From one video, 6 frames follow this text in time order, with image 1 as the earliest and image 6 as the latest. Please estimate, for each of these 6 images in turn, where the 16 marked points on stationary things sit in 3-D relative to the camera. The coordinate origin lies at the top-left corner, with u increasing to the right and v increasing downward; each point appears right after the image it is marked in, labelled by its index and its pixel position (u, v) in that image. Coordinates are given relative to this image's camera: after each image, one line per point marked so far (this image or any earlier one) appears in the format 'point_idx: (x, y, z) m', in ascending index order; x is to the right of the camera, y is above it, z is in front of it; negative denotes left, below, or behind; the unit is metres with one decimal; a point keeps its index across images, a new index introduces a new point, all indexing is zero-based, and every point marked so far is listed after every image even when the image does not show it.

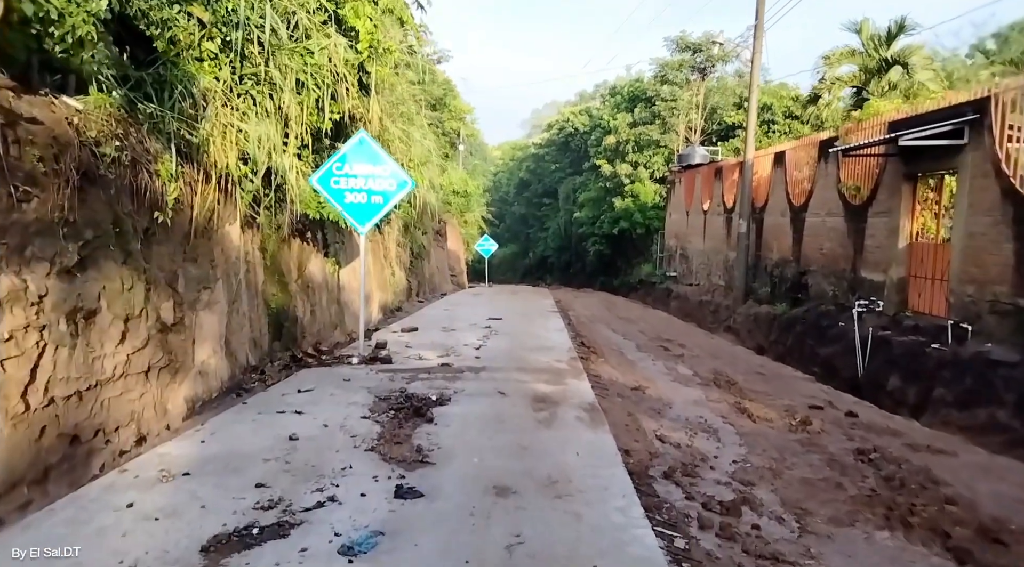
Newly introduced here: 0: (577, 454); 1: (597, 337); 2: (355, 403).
0: (+0.4, -1.2, +5.1) m
1: (+1.5, -1.0, +13.9) m
2: (-1.4, -1.1, +6.6) m
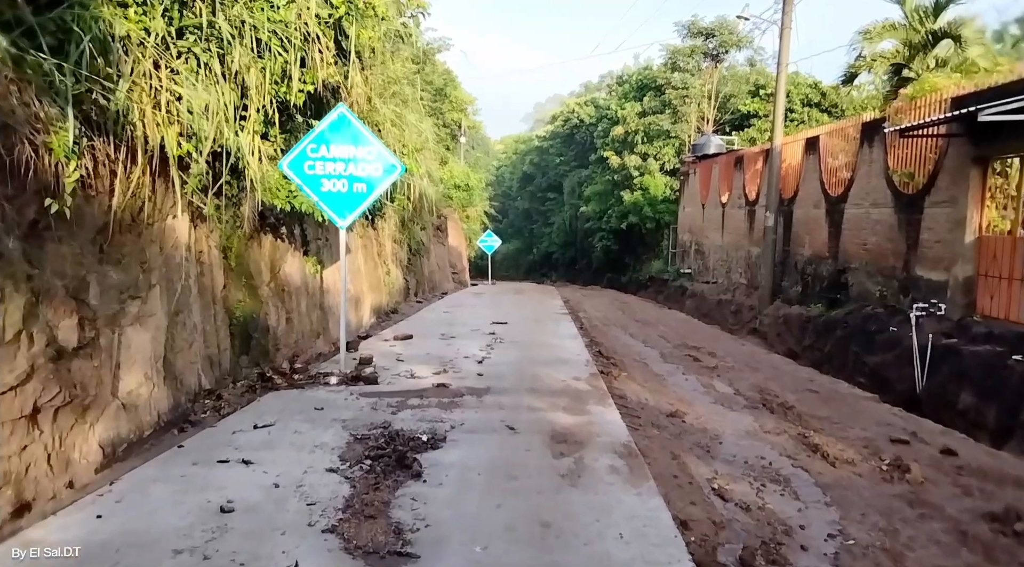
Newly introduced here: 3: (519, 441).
0: (+0.5, -1.2, +3.6) m
1: (+1.7, -1.0, +12.4) m
2: (-1.3, -1.1, +5.1) m
3: (+0.1, -1.1, +5.4) m
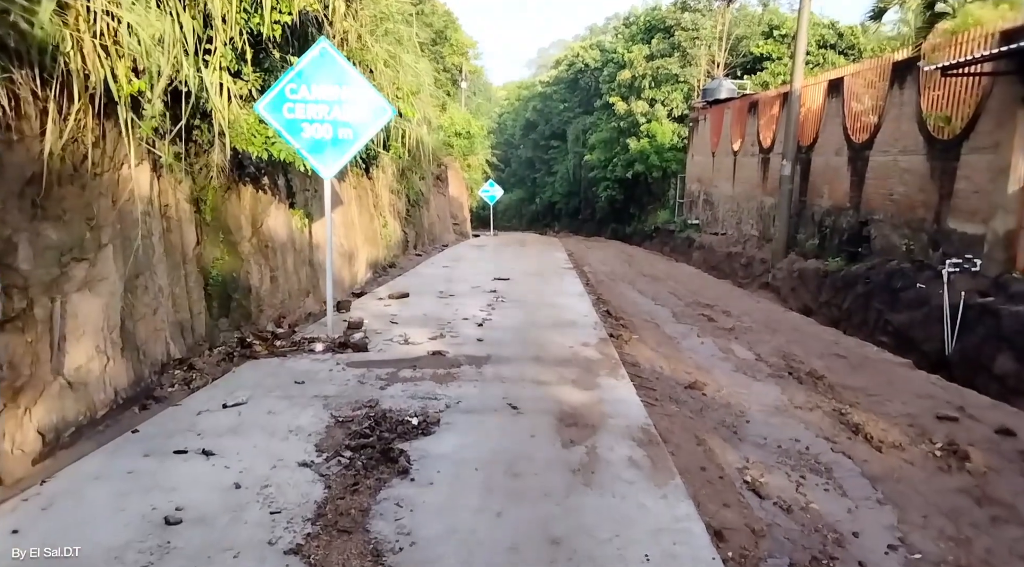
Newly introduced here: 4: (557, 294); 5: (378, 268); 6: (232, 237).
0: (+0.5, -1.1, +3.0) m
1: (+1.7, -0.3, +11.8) m
2: (-1.3, -0.9, +4.5) m
3: (+0.1, -0.9, +4.7) m
4: (+0.7, -0.2, +11.5) m
5: (-2.8, +0.3, +15.6) m
6: (-2.9, +0.5, +7.9) m
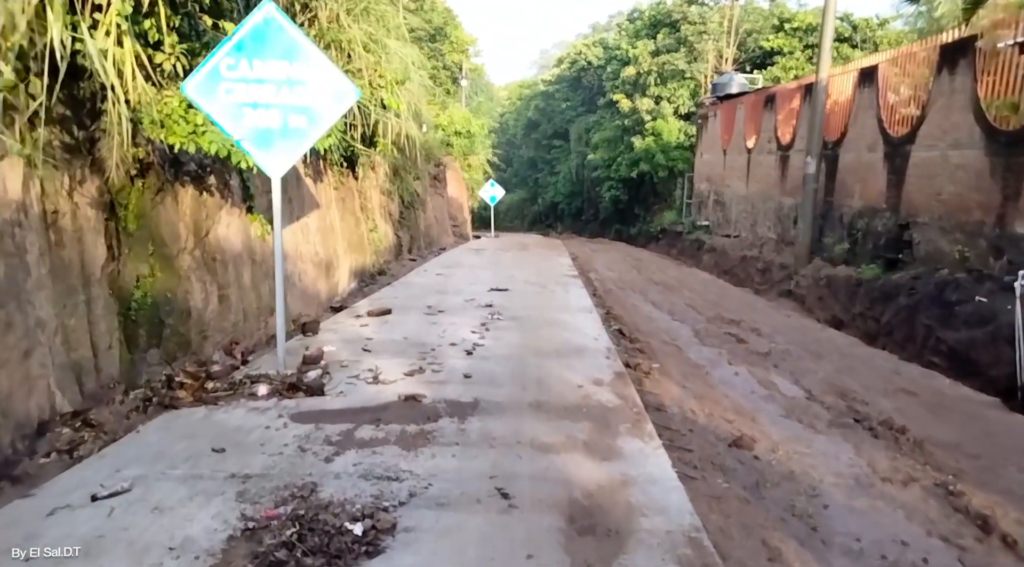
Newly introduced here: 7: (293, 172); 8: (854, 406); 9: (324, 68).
0: (+0.5, -1.3, +1.5) m
1: (+1.7, -0.5, +10.3) m
2: (-1.3, -1.1, +3.0) m
3: (0.0, -1.1, +3.2) m
4: (+0.7, -0.3, +10.0) m
5: (-2.8, +0.1, +14.2) m
6: (-3.0, +0.3, +6.4) m
7: (-2.9, +1.5, +9.9) m
8: (+2.8, -1.0, +6.0) m
9: (-1.5, +1.7, +5.8) m
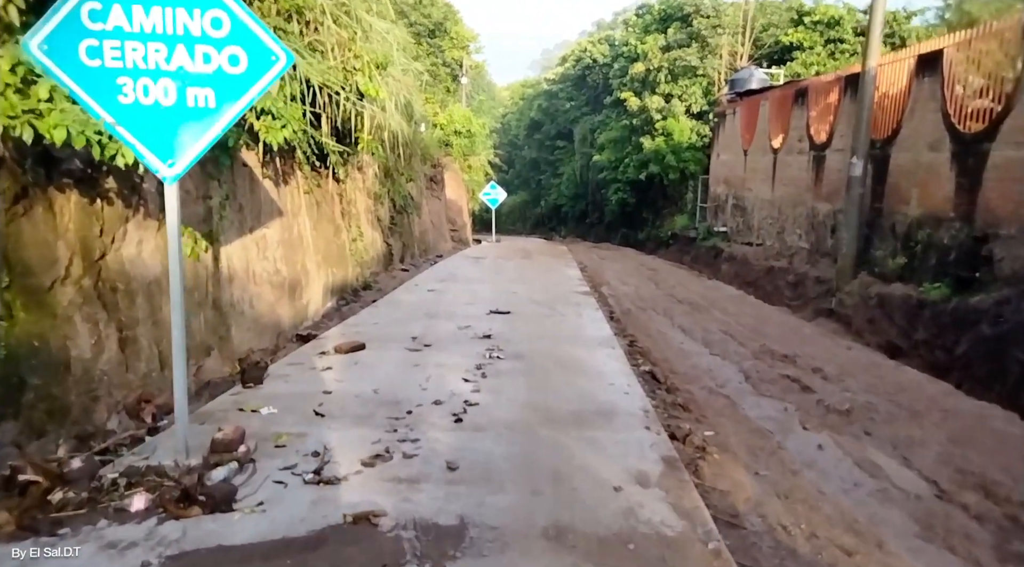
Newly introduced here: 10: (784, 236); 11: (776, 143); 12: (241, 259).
0: (+0.5, -1.6, -0.4) m
1: (+1.7, -0.8, +8.4) m
2: (-1.3, -1.4, +1.1) m
3: (0.0, -1.4, +1.4) m
4: (+0.7, -0.6, +8.1) m
5: (-2.8, -0.2, +12.3) m
6: (-3.0, 0.0, +4.6) m
7: (-2.8, +1.2, +8.0) m
8: (+2.8, -1.3, +4.1) m
9: (-1.4, +1.4, +4.0) m
10: (+6.6, +1.2, +18.3) m
11: (+6.7, +3.6, +19.1) m
12: (-2.8, +0.2, +7.6) m
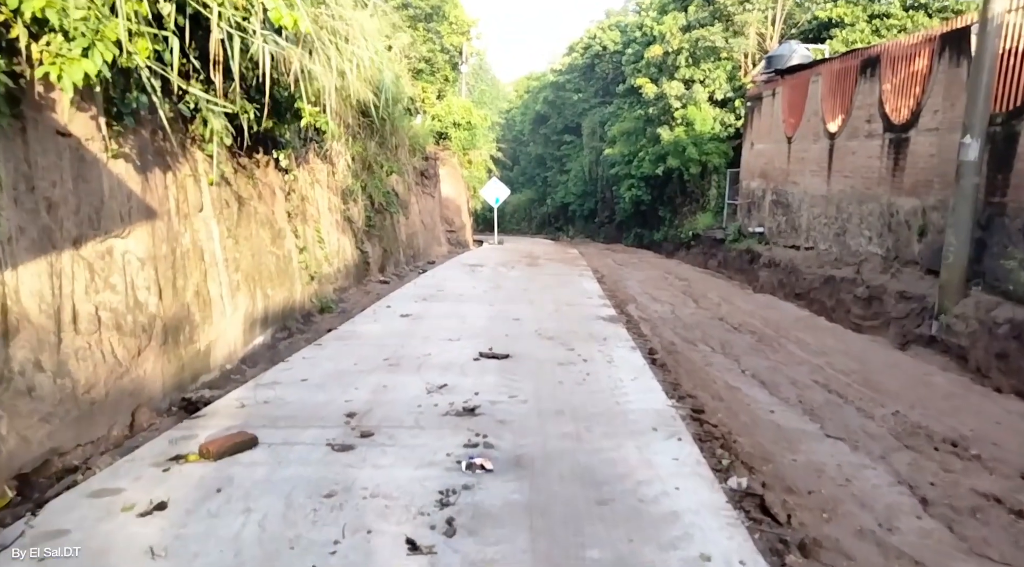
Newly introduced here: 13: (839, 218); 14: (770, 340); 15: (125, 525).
0: (+0.4, -1.9, -3.6) m
1: (+1.7, -1.1, +5.2) m
2: (-1.4, -1.7, -2.1) m
3: (0.0, -1.7, -1.9) m
4: (+0.7, -0.9, +4.9) m
5: (-2.7, -0.5, +9.1) m
6: (-3.0, -0.3, +1.4) m
7: (-2.9, +0.9, +4.8) m
8: (+2.7, -1.6, +0.9) m
9: (-1.5, +1.1, +0.7) m
10: (+6.7, +0.9, +15.0) m
11: (+6.8, +3.3, +15.8) m
12: (-2.8, -0.1, +4.4) m
13: (+6.7, +1.4, +15.4) m
14: (+3.1, -0.7, +9.0) m
15: (-1.8, -1.1, +3.4) m
